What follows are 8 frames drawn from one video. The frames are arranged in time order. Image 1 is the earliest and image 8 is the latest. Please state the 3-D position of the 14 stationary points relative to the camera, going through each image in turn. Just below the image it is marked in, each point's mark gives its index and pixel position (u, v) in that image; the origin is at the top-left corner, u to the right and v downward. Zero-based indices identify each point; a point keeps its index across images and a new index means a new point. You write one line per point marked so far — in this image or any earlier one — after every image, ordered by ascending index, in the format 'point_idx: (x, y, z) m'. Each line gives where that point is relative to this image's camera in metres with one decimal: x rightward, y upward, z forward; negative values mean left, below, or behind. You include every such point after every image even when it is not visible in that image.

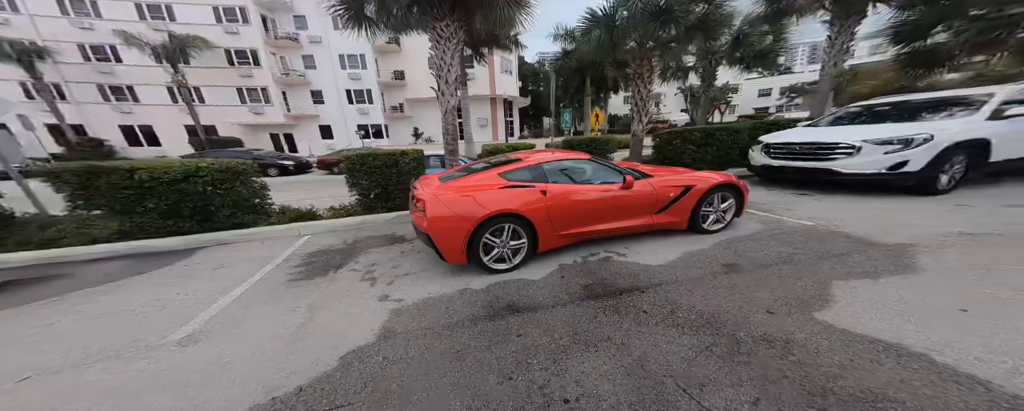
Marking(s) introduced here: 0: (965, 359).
0: (+2.4, -0.9, +1.6) m
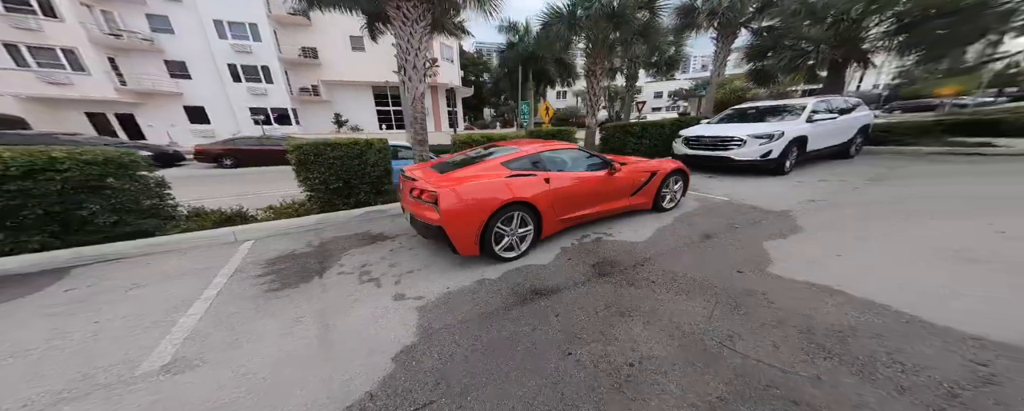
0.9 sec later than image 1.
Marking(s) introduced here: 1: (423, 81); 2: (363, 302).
0: (+2.7, -0.7, +2.2) m
1: (-1.5, +2.1, +4.9) m
2: (-1.1, -0.8, +2.3) m
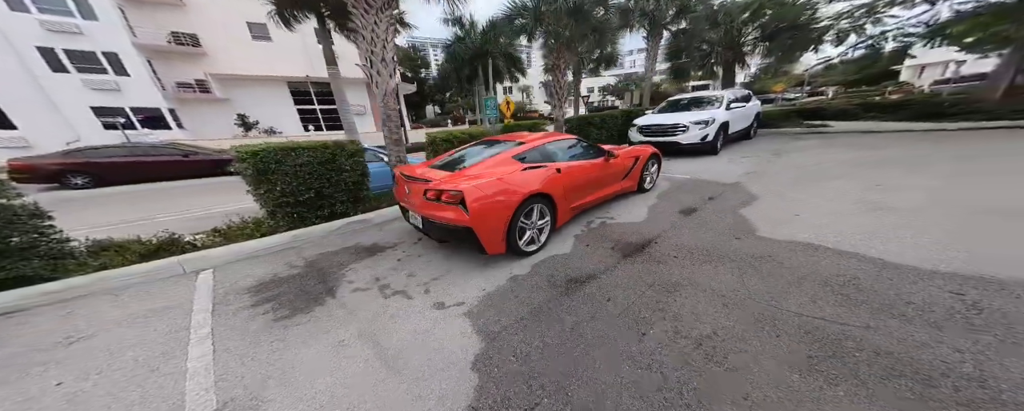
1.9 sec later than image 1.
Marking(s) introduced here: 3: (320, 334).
0: (+3.0, -0.4, +2.7) m
1: (-1.9, +2.1, +4.6) m
2: (-0.8, -0.8, +2.1) m
3: (-1.2, -0.8, +1.9) m
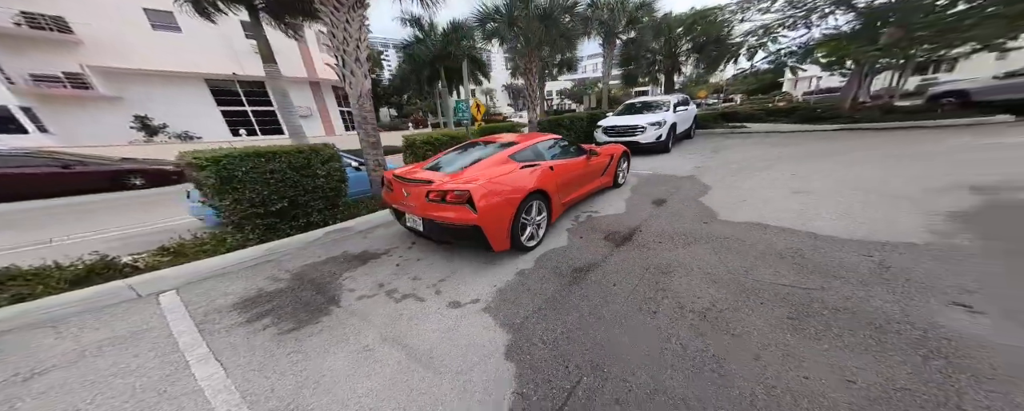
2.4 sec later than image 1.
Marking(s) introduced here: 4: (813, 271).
0: (+3.0, -0.3, +3.2) m
1: (-2.2, +2.0, +4.4) m
2: (-0.6, -0.8, +2.1) m
3: (-1.1, -0.9, +1.8) m
4: (+2.5, -0.6, +2.5) m
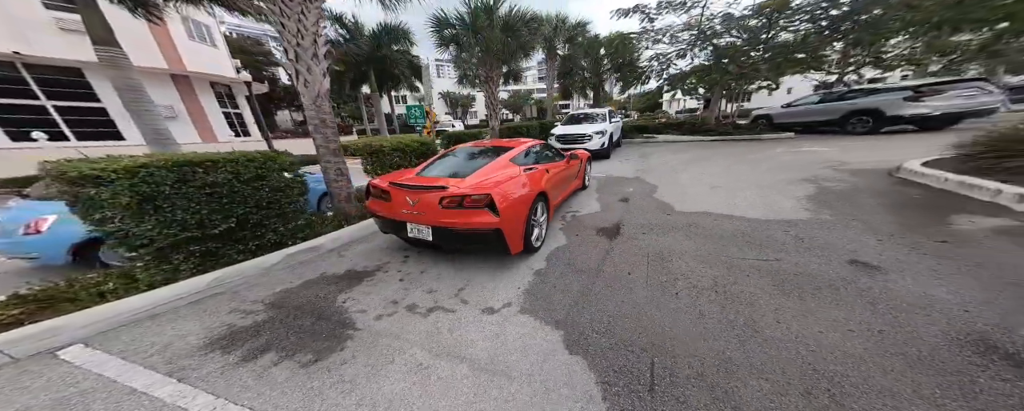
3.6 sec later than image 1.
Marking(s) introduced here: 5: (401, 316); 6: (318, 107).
0: (+2.9, -0.2, +3.9) m
1: (-2.6, +1.8, +3.9) m
2: (-0.3, -0.8, +1.9) m
3: (-0.7, -0.9, +1.6) m
4: (+2.6, -0.5, +3.0) m
5: (-0.8, -0.8, +2.1) m
6: (-2.6, +1.3, +3.9) m
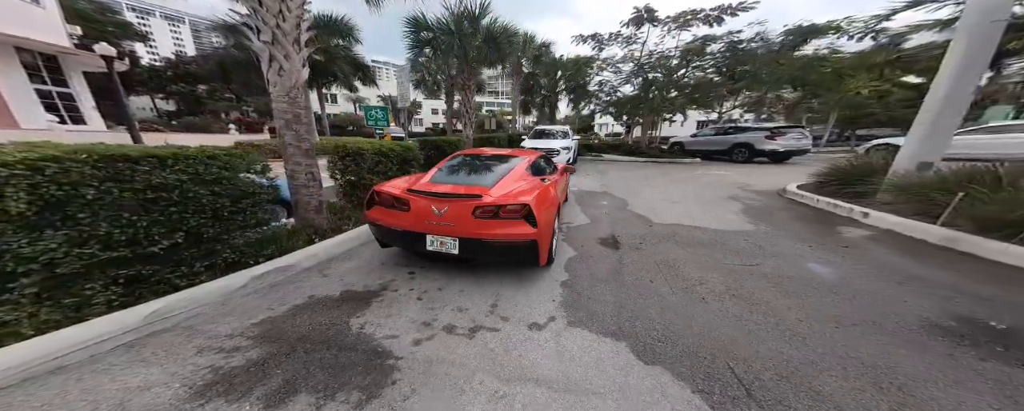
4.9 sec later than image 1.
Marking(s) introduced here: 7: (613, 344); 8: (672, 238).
0: (+2.8, -0.4, +4.4) m
1: (-2.5, +1.7, +3.4) m
2: (+0.1, -0.9, +1.8) m
3: (-0.2, -0.9, +1.4) m
4: (+2.7, -0.6, +3.5) m
5: (-0.4, -0.9, +1.9) m
6: (-2.6, +1.2, +3.3) m
7: (+0.6, -0.9, +1.8) m
8: (+2.2, -0.4, +4.0) m
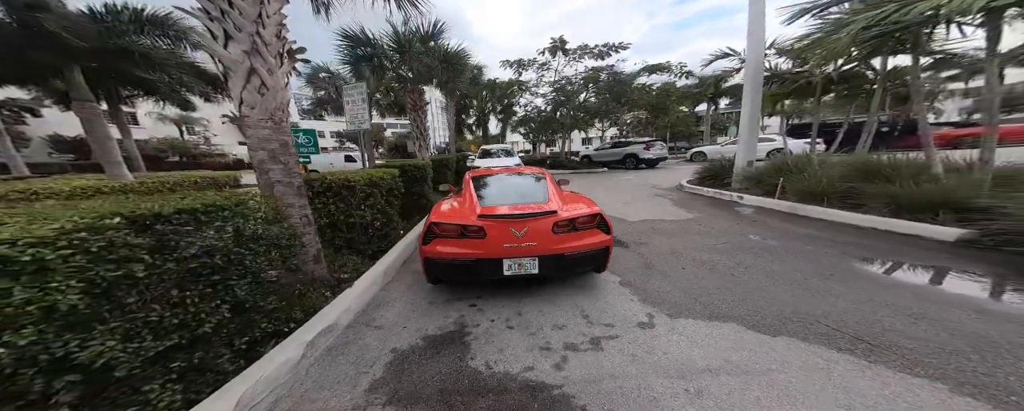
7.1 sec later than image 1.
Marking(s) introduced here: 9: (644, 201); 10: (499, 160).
0: (+2.8, -0.3, +5.1) m
1: (-2.3, +1.2, +2.9) m
2: (+0.9, -0.9, +1.9) m
3: (+0.8, -1.0, +1.4) m
4: (+3.0, -0.5, +4.2) m
5: (+0.4, -1.0, +1.8) m
6: (-2.2, +0.8, +2.8) m
7: (+1.5, -0.8, +2.1) m
8: (+2.4, -0.4, +4.6) m
9: (+3.7, +0.2, +8.1) m
10: (-0.6, +1.6, +10.5) m
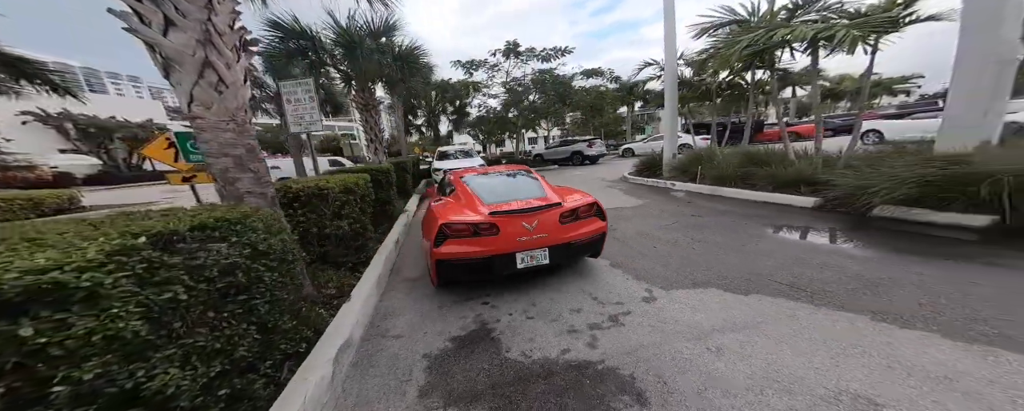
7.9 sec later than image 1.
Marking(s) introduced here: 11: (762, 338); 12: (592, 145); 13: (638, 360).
0: (+2.4, -0.1, +5.6) m
1: (-2.3, +1.1, +2.5) m
2: (+1.1, -0.8, +2.1) m
3: (+1.0, -0.9, +1.6) m
4: (+2.7, -0.2, +4.8) m
5: (+0.6, -0.9, +2.0) m
6: (-2.3, +0.7, +2.4) m
7: (+1.6, -0.7, +2.4) m
8: (+2.1, -0.2, +5.0) m
9: (+2.7, +0.4, +8.7) m
10: (-2.0, +1.6, +10.3) m
11: (+1.5, -0.8, +1.6) m
12: (+5.1, +3.7, +17.3) m
13: (+0.7, -0.9, +1.6) m
